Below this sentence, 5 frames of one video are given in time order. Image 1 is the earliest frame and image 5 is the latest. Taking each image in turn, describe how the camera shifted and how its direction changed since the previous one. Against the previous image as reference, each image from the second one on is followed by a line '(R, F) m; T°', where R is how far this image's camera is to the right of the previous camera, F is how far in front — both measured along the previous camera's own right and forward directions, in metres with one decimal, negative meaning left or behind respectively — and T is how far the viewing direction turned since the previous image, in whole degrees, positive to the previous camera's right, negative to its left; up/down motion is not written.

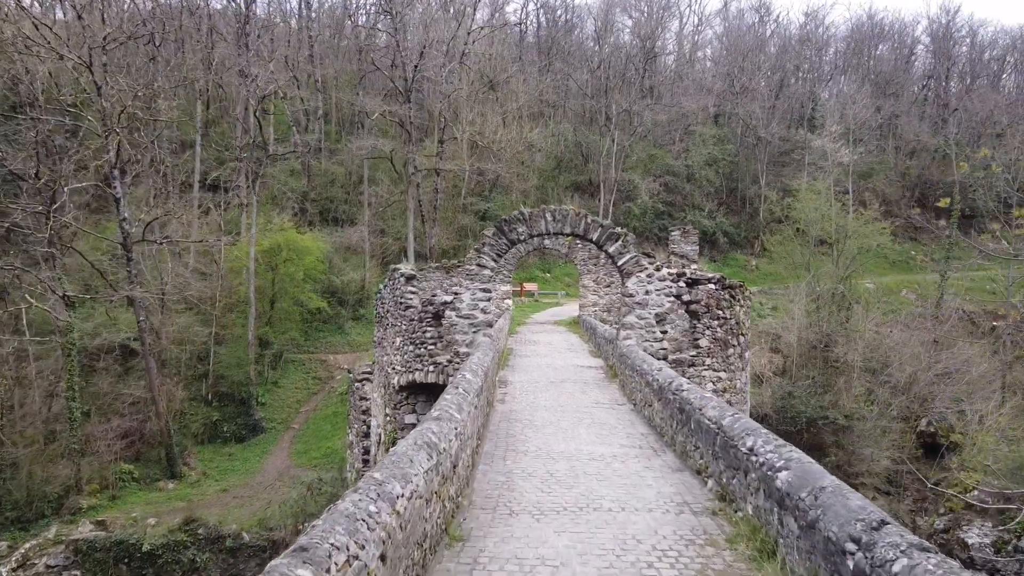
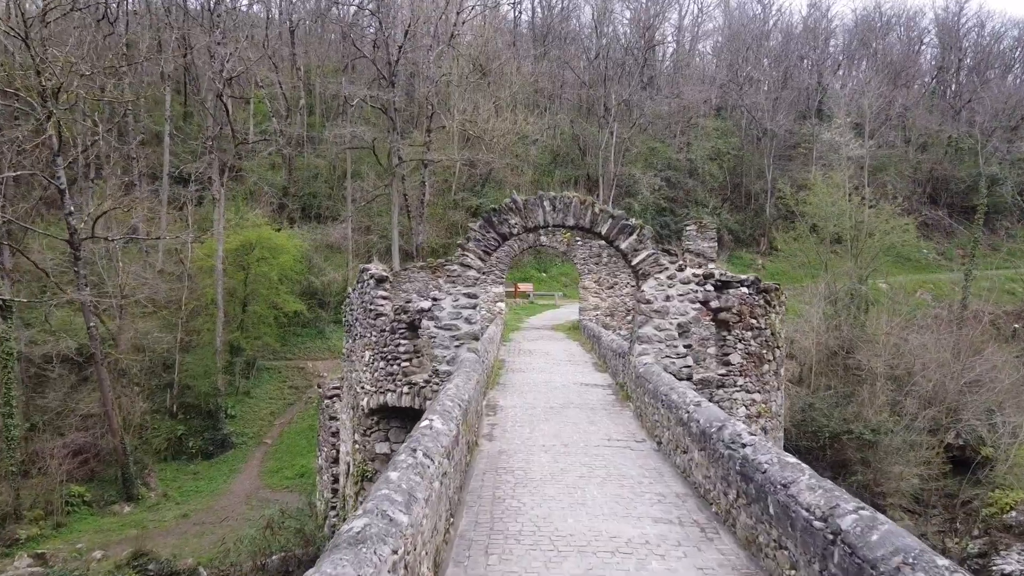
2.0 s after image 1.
(0.0, +1.4) m; 0°
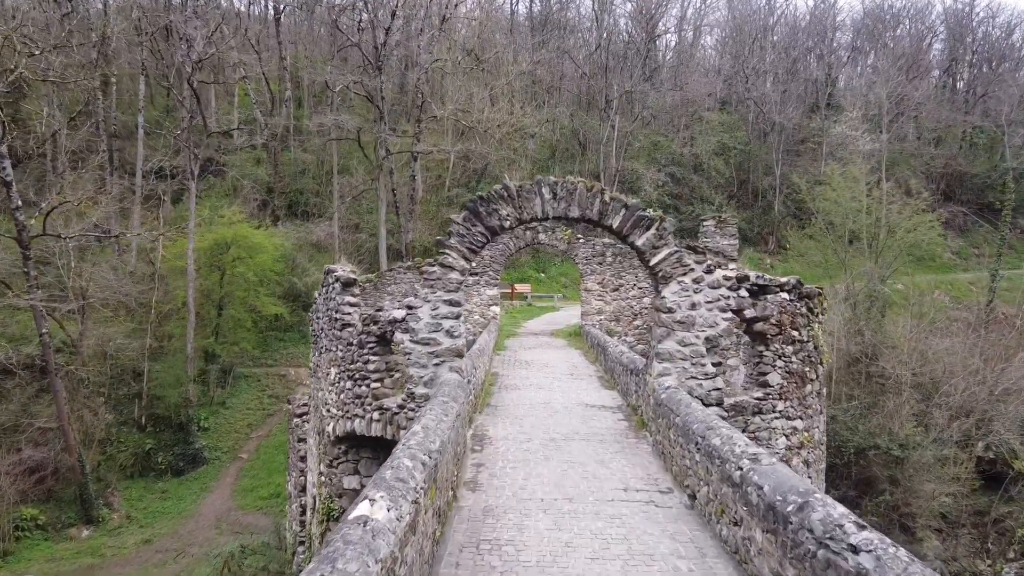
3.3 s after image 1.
(+0.1, +1.2) m; 0°
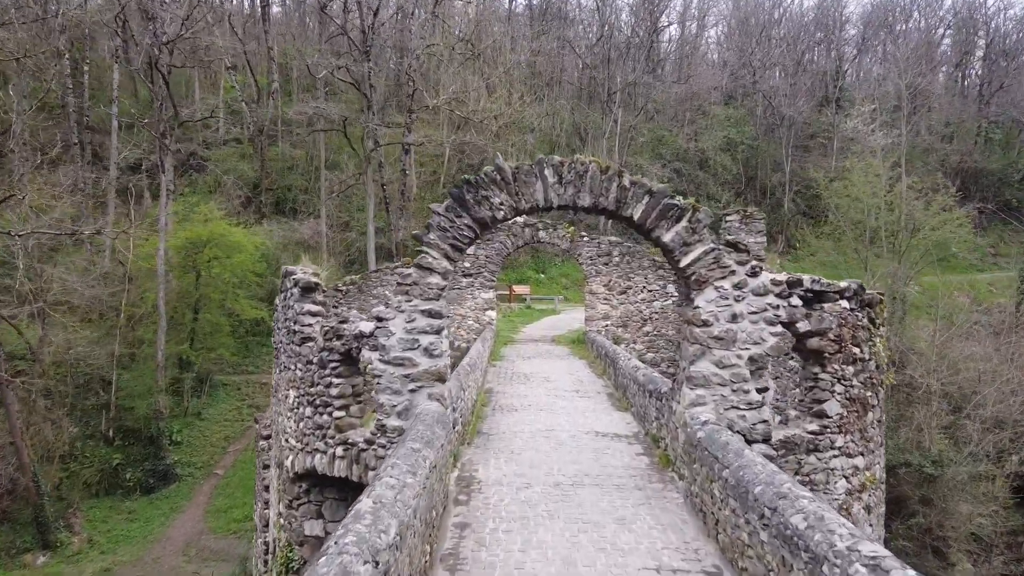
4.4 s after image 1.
(0.0, +1.1) m; 0°
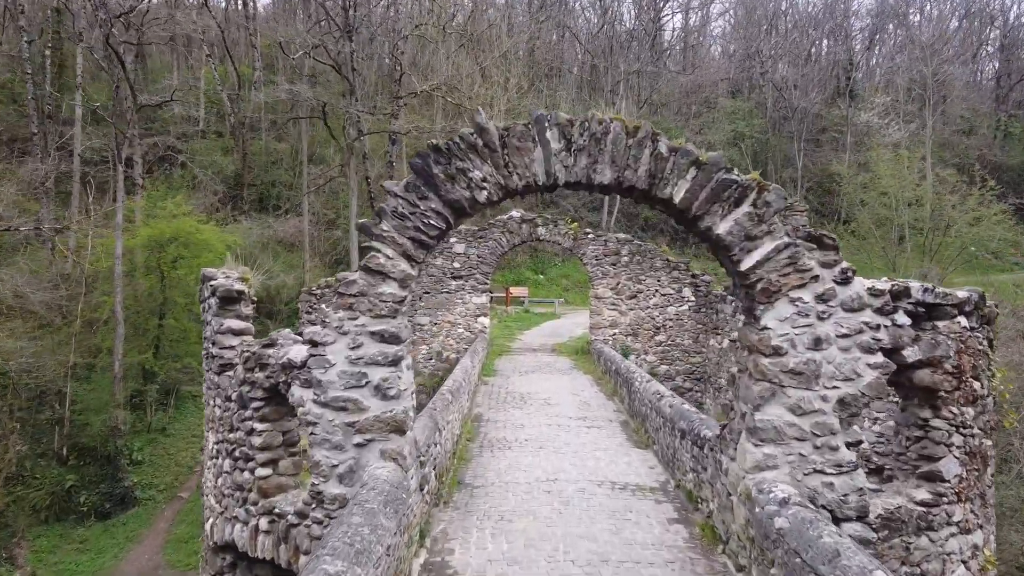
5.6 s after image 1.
(+0.1, +1.3) m; 0°
